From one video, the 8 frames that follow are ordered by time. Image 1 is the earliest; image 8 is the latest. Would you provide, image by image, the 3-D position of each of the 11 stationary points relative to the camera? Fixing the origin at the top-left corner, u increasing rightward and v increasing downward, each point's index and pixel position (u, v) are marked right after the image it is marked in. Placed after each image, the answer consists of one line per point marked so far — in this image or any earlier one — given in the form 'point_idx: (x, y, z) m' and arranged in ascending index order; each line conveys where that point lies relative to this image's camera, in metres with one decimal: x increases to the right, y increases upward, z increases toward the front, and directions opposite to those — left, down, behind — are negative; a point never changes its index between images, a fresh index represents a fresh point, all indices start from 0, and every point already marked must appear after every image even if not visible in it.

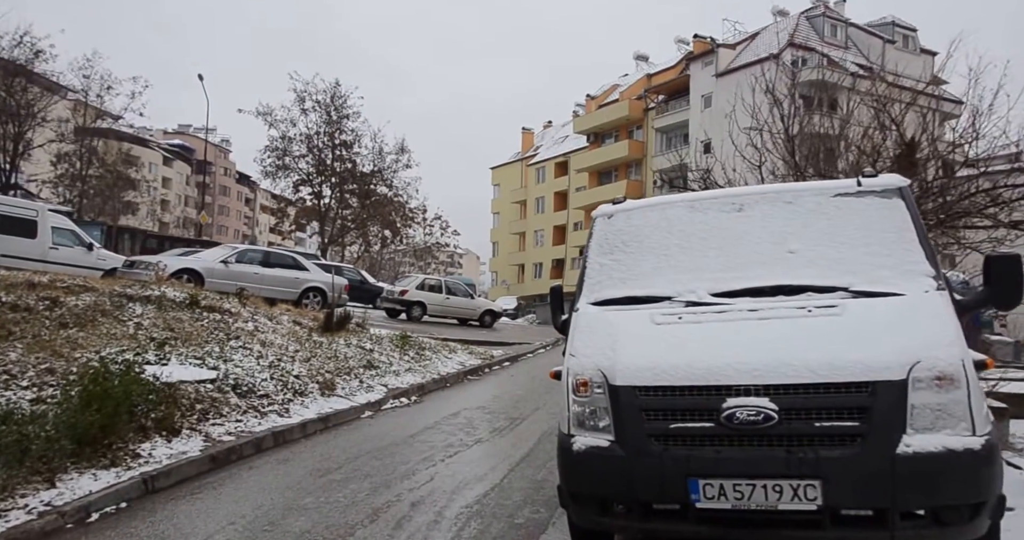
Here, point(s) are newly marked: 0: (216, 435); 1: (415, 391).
0: (-3.6, -2.0, +6.9) m
1: (-1.9, -2.4, +11.4) m
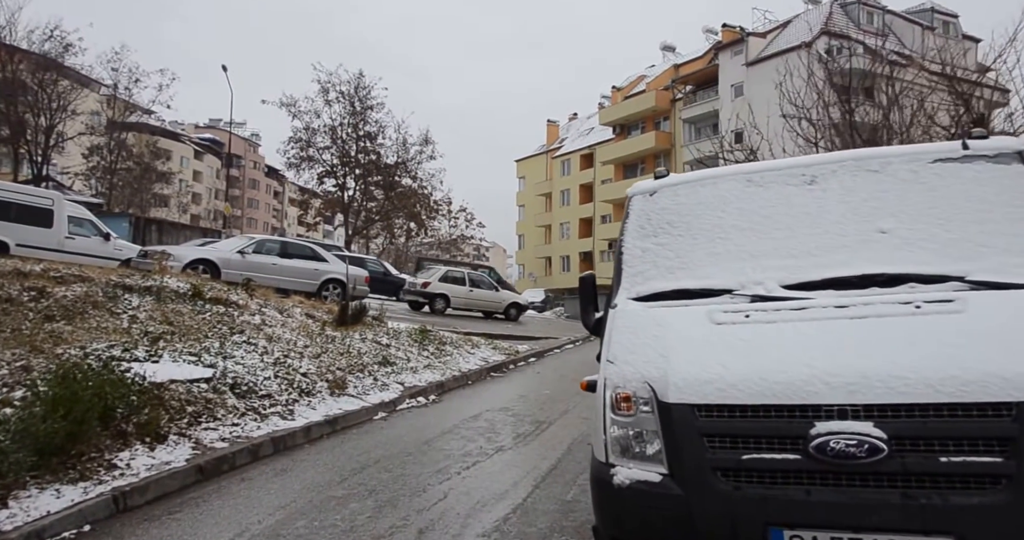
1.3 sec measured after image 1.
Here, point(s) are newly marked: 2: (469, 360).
0: (-3.3, -1.9, +6.2) m
1: (-1.5, -2.2, +10.7) m
2: (-1.0, -2.1, +13.3) m
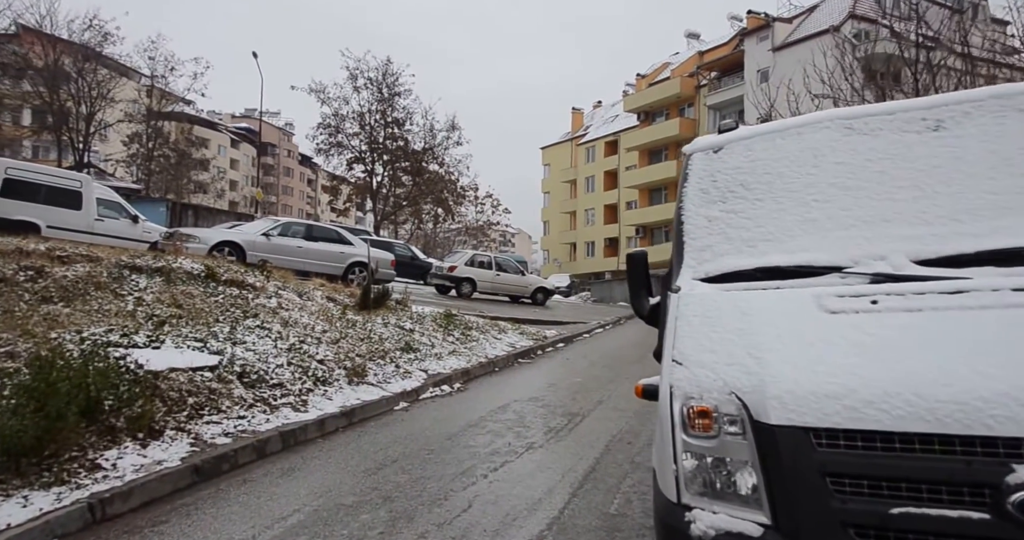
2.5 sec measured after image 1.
0: (-3.0, -1.6, +5.6) m
1: (-0.9, -1.9, +10.0) m
2: (-0.4, -1.7, +12.6) m
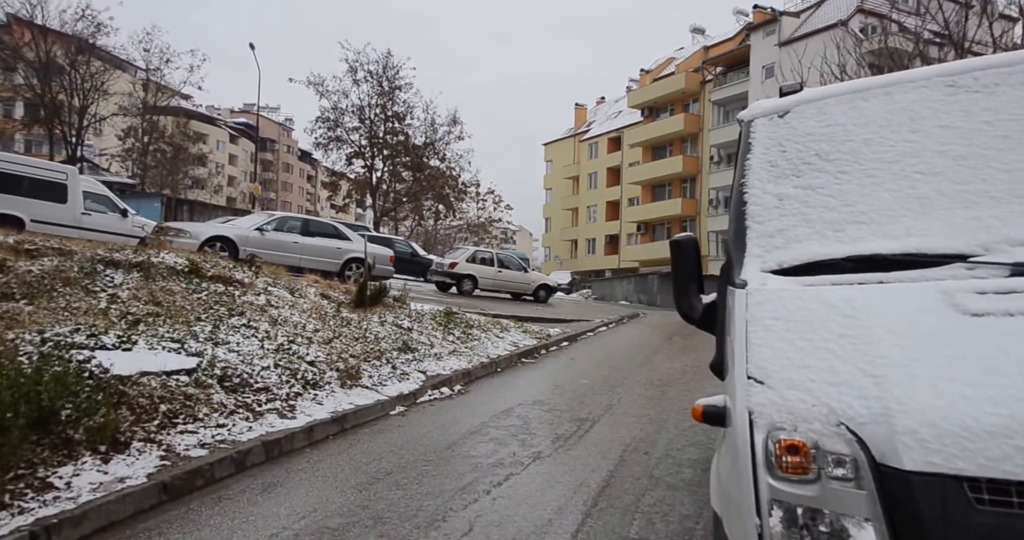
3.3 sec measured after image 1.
0: (-2.9, -1.6, +5.1) m
1: (-0.9, -1.8, +9.4) m
2: (-0.3, -1.6, +12.0) m
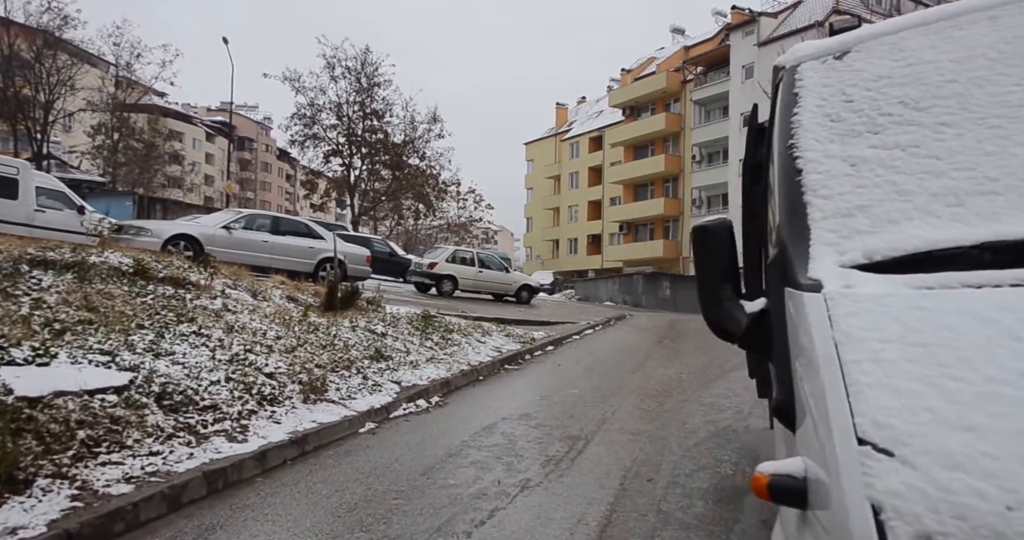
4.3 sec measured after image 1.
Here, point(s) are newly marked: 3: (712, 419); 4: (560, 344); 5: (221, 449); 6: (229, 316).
0: (-3.0, -1.6, +4.2) m
1: (-1.1, -1.8, +8.7) m
2: (-0.6, -1.6, +11.2) m
3: (+2.1, -1.6, +6.0) m
4: (+1.1, -1.8, +13.5) m
5: (-2.7, -1.6, +5.3) m
6: (-4.1, -0.6, +8.3) m
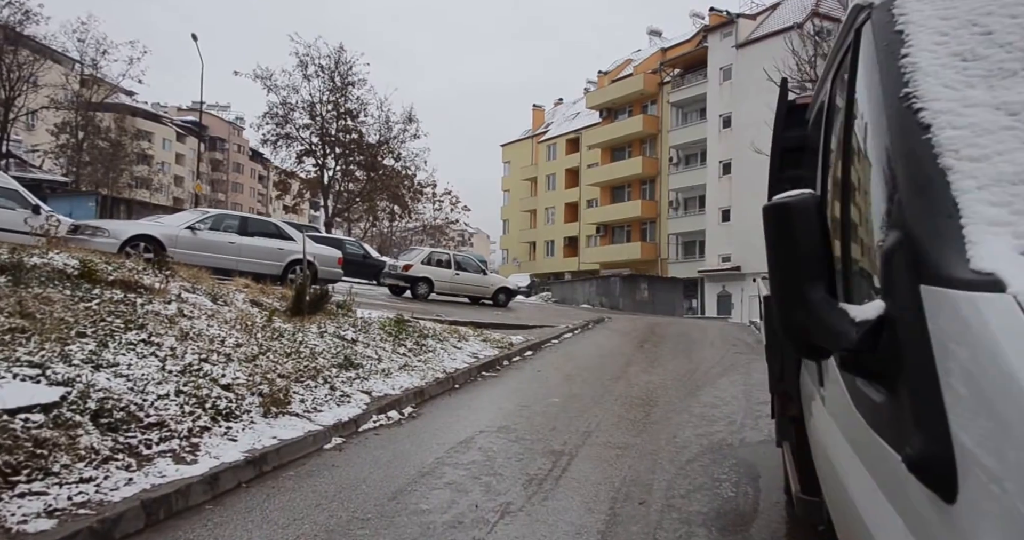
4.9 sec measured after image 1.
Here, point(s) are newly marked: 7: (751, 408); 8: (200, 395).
0: (-3.2, -1.6, +3.7) m
1: (-1.5, -1.8, +8.2) m
2: (-1.1, -1.6, +10.8) m
3: (+1.9, -1.6, +5.7) m
4: (+0.6, -1.8, +13.1) m
5: (-2.8, -1.7, +4.7) m
6: (-4.4, -0.7, +7.7) m
7: (+2.7, -1.6, +6.6) m
8: (-3.3, -1.3, +6.1) m
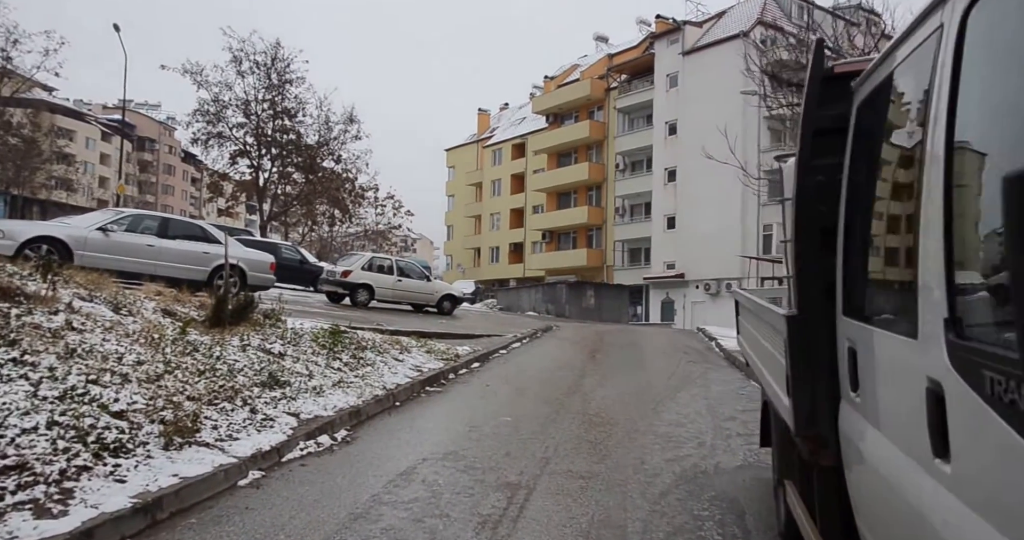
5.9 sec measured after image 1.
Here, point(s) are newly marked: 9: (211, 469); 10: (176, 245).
0: (-3.4, -1.6, +2.6) m
1: (-2.1, -1.9, +7.3) m
2: (-2.0, -1.7, +9.9) m
3: (+1.4, -1.7, +5.1) m
4: (-0.6, -2.0, +12.4) m
5: (-3.2, -1.7, +3.7) m
6: (-5.0, -0.7, +6.5) m
7: (+2.2, -1.7, +6.1) m
8: (-3.7, -1.3, +5.0) m
9: (-2.7, -1.8, +5.2) m
10: (-9.1, +0.7, +15.4) m
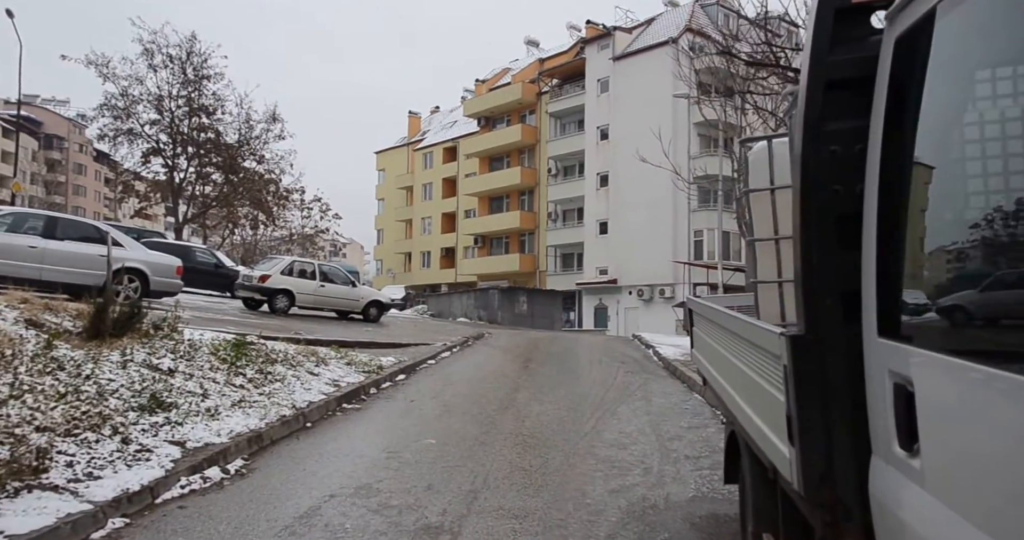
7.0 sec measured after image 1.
0: (-3.7, -1.6, +1.5) m
1: (-3.0, -2.0, +6.3) m
2: (-3.2, -1.8, +8.9) m
3: (+0.8, -1.7, +4.6) m
4: (-2.0, -2.1, +11.5) m
5: (-3.6, -1.7, +2.6) m
6: (-5.7, -0.8, +5.2) m
7: (+1.5, -1.7, +5.6) m
8: (-4.3, -1.4, +3.8) m
9: (-3.3, -1.8, +4.1) m
10: (-10.9, +0.6, +13.6) m
